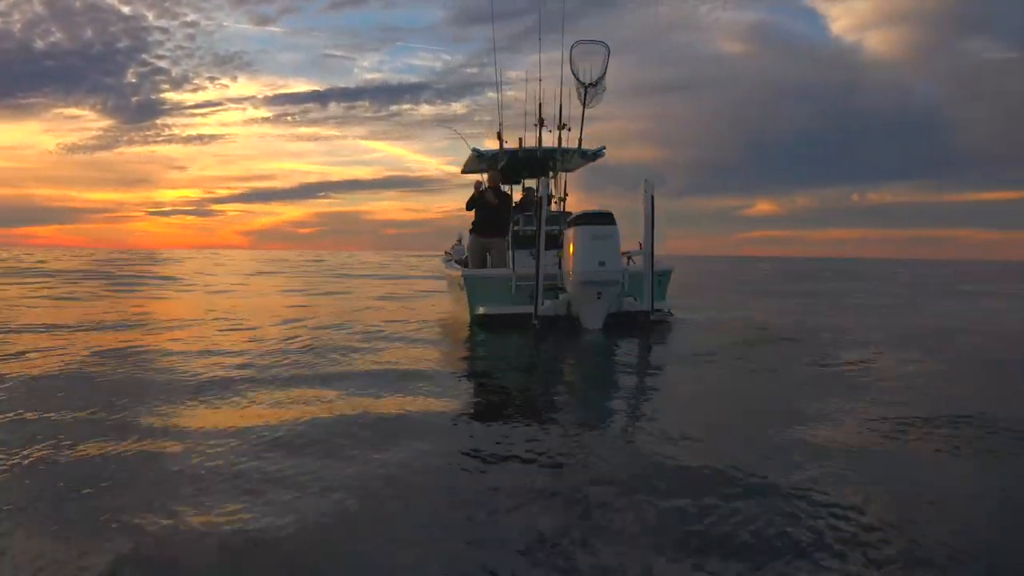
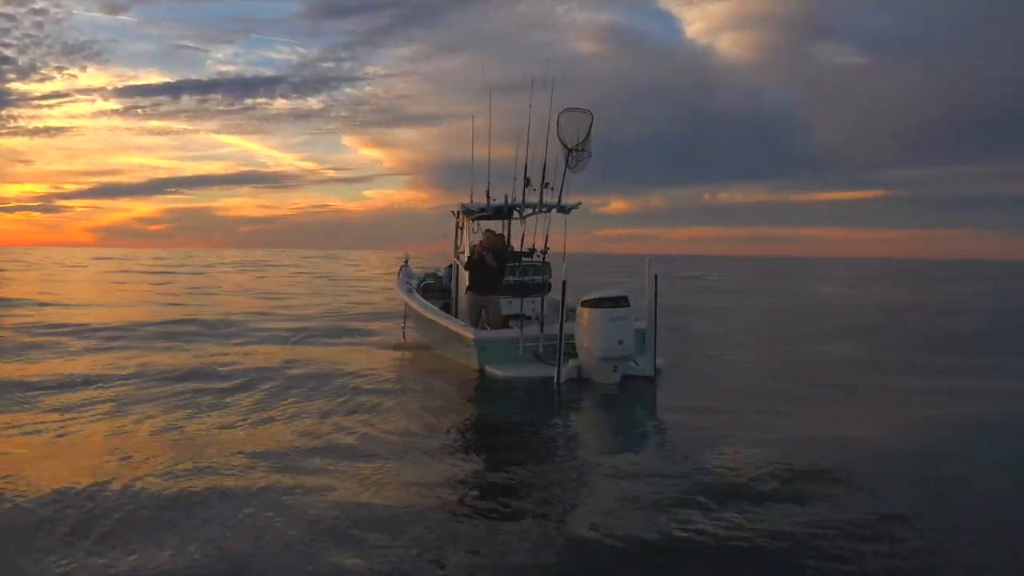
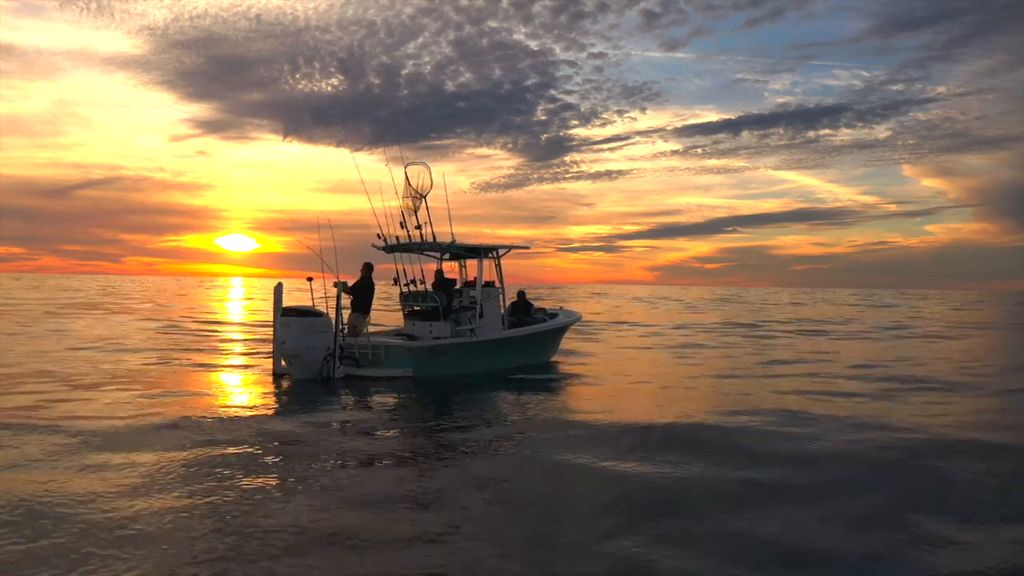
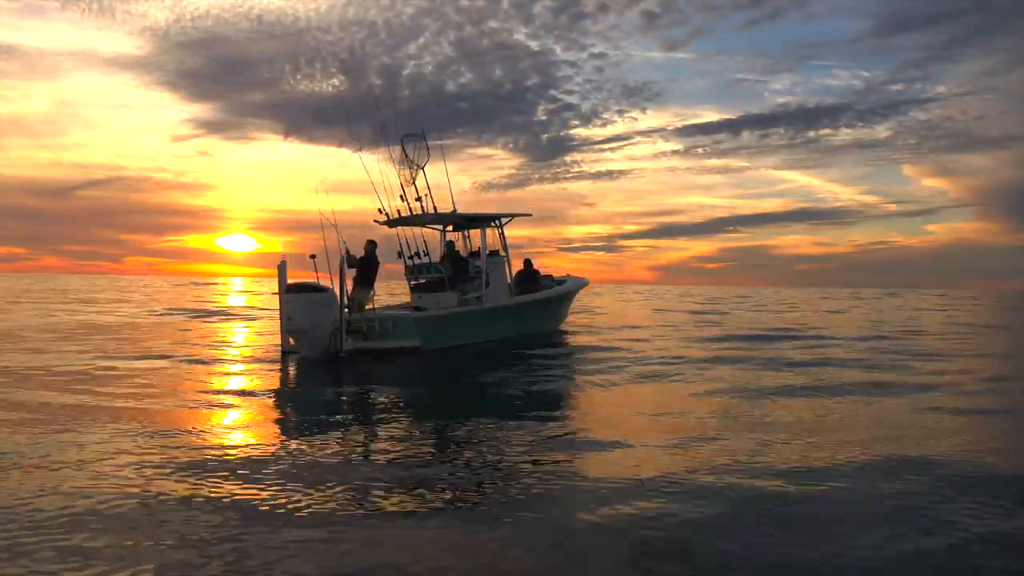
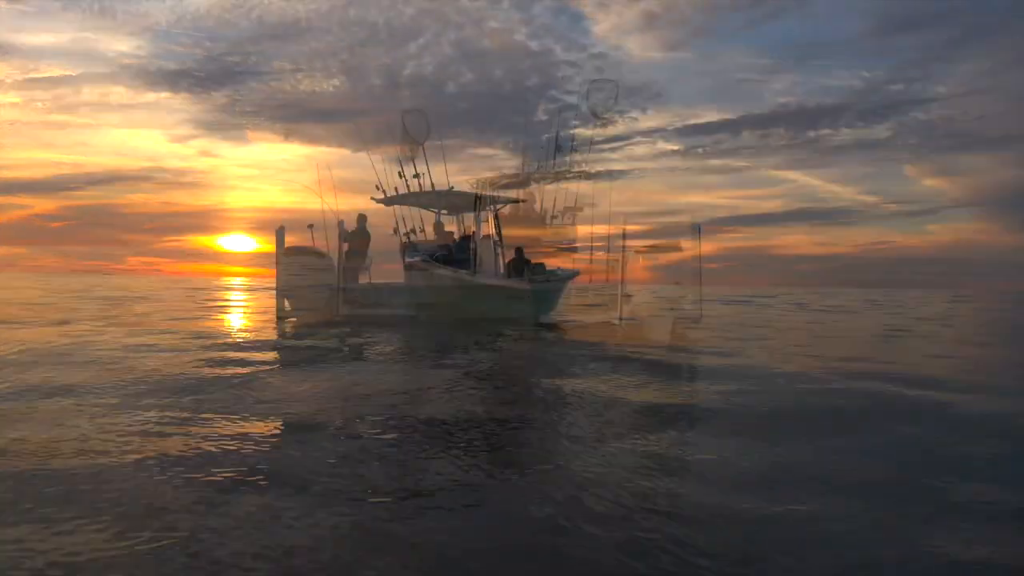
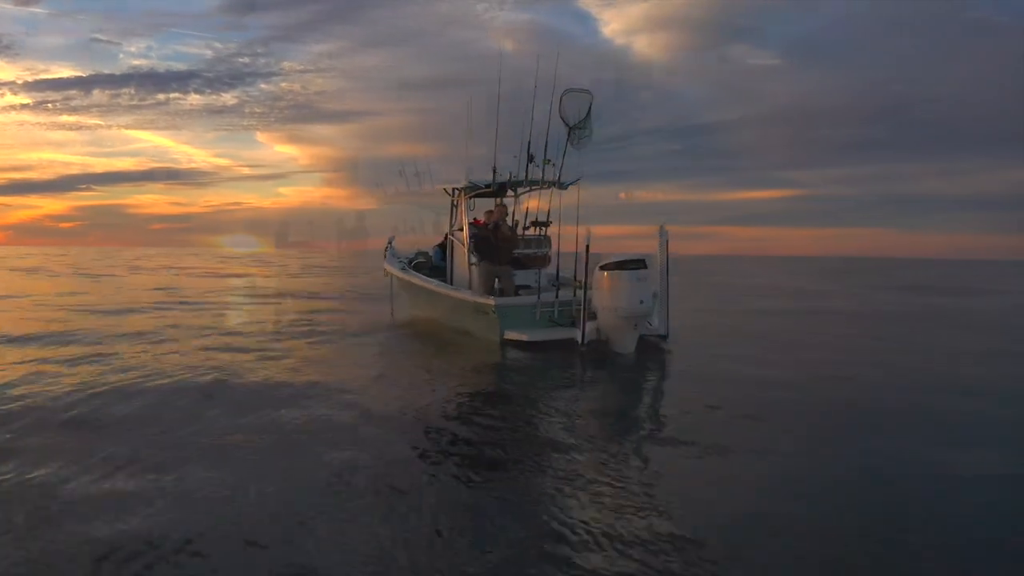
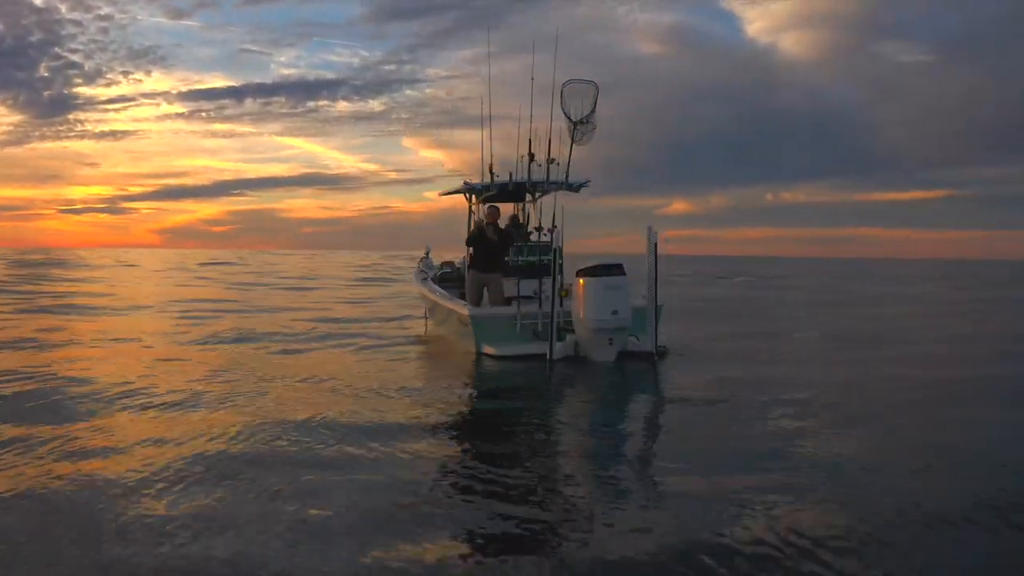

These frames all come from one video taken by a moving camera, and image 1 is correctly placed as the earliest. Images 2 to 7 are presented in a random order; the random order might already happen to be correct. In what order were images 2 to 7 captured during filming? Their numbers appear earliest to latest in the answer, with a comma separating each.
7, 2, 6, 5, 4, 3
